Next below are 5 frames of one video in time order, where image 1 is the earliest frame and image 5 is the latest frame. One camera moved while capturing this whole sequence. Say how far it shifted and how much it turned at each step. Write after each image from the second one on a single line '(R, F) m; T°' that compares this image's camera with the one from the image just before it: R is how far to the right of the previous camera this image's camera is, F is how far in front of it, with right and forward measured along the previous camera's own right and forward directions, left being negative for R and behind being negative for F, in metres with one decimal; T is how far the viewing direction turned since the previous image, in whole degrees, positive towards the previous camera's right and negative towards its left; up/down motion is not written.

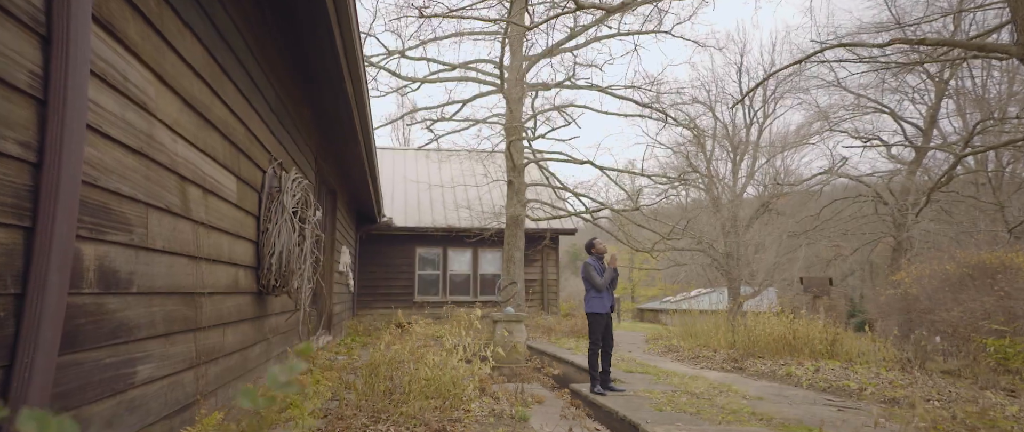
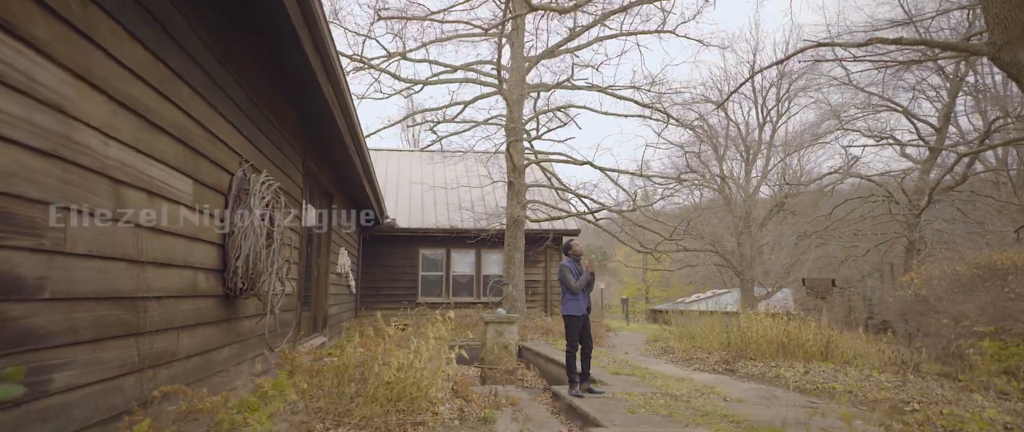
(+0.3, 0.0) m; -1°
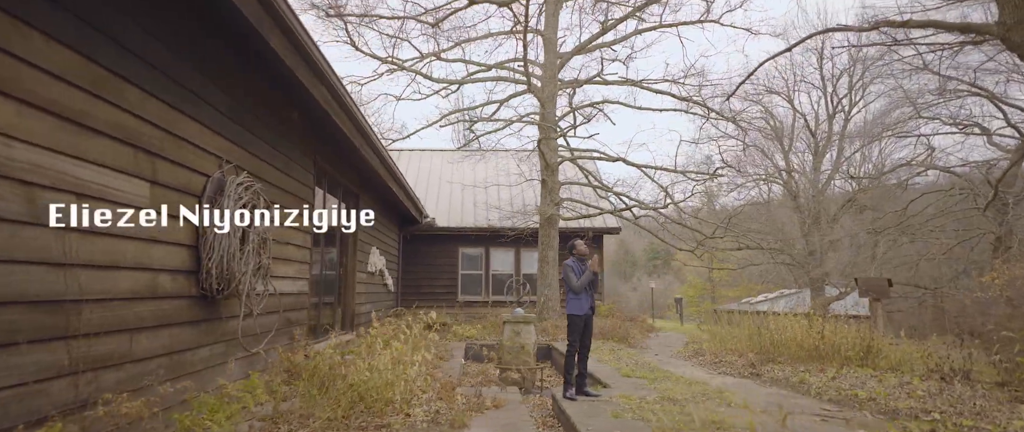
(+0.5, +0.1) m; -6°
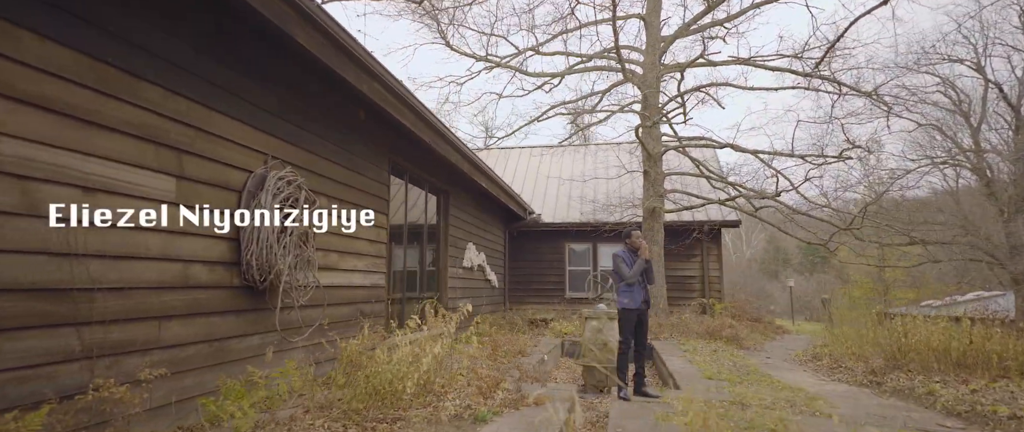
(+0.6, +0.3) m; -13°
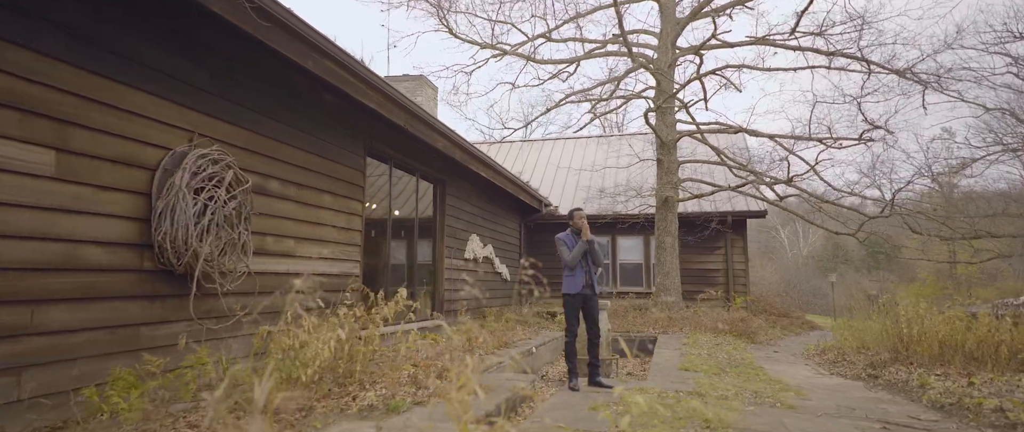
(+0.7, +0.2) m; -4°
